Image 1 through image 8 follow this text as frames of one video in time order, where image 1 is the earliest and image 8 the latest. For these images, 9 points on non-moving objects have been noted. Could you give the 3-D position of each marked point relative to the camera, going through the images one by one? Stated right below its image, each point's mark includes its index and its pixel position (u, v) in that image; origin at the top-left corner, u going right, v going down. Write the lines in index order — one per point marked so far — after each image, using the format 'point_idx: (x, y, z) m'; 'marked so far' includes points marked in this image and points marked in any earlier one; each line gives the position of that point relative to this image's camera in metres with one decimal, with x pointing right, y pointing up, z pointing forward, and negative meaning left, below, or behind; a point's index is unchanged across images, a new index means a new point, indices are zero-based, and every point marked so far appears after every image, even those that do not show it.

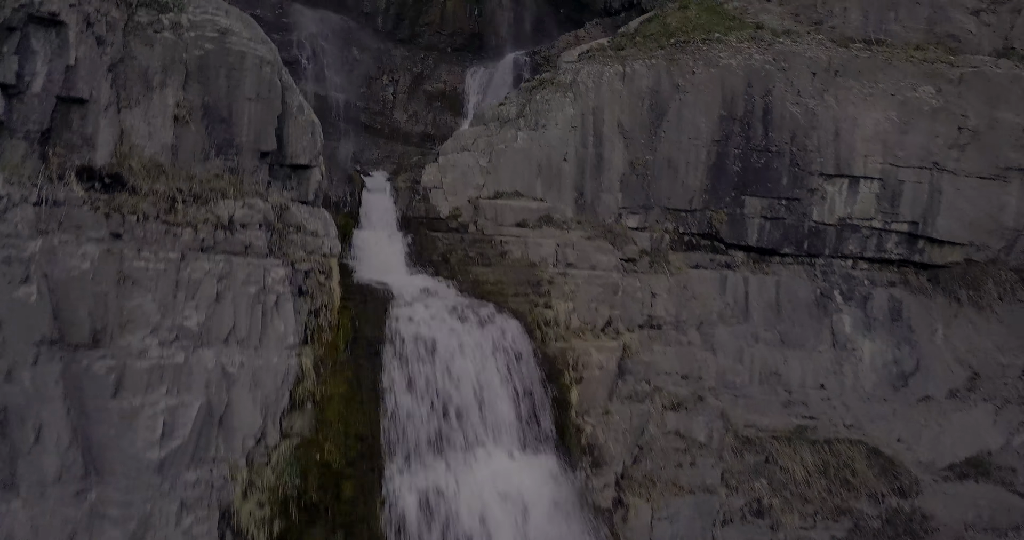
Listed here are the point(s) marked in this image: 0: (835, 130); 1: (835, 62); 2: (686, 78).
0: (+1.7, +0.8, +6.8) m
1: (+1.8, +1.1, +7.0) m
2: (+1.0, +1.0, +7.0) m
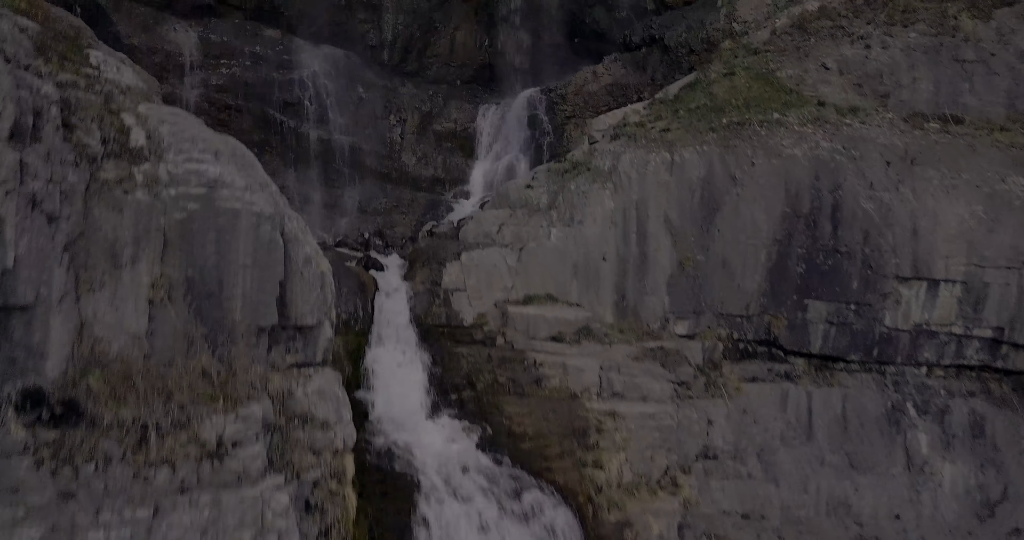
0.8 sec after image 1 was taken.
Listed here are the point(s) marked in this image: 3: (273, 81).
0: (+1.9, +0.2, +6.0) m
1: (+1.9, +0.6, +6.1) m
2: (+1.1, +0.5, +6.2) m
3: (-2.5, +1.9, +13.1) m
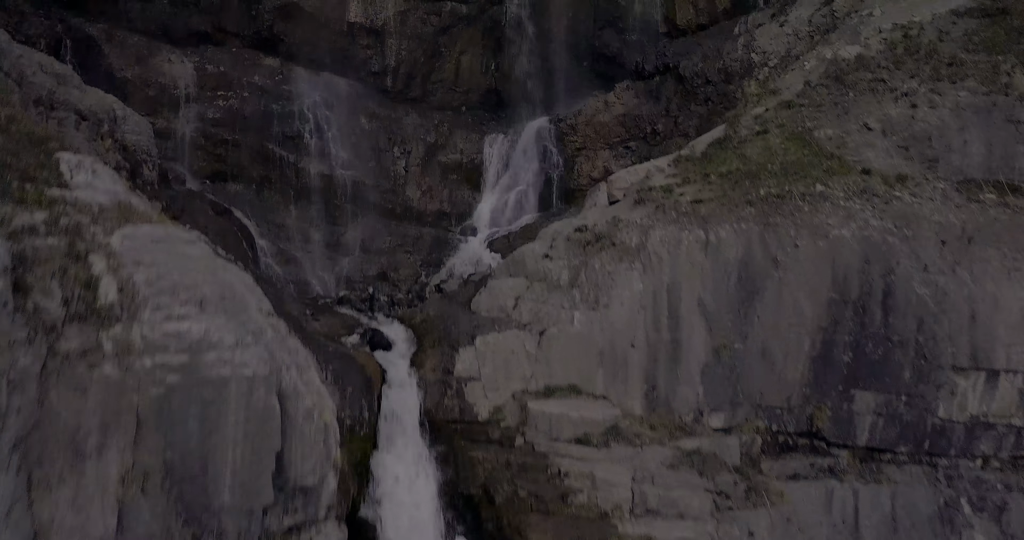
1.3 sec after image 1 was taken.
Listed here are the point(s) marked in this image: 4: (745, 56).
0: (+2.0, -0.2, +5.5) m
1: (+2.0, +0.2, +5.6) m
2: (+1.2, +0.1, +5.7) m
3: (-2.4, +1.5, +12.6) m
4: (+2.3, +2.1, +12.4) m
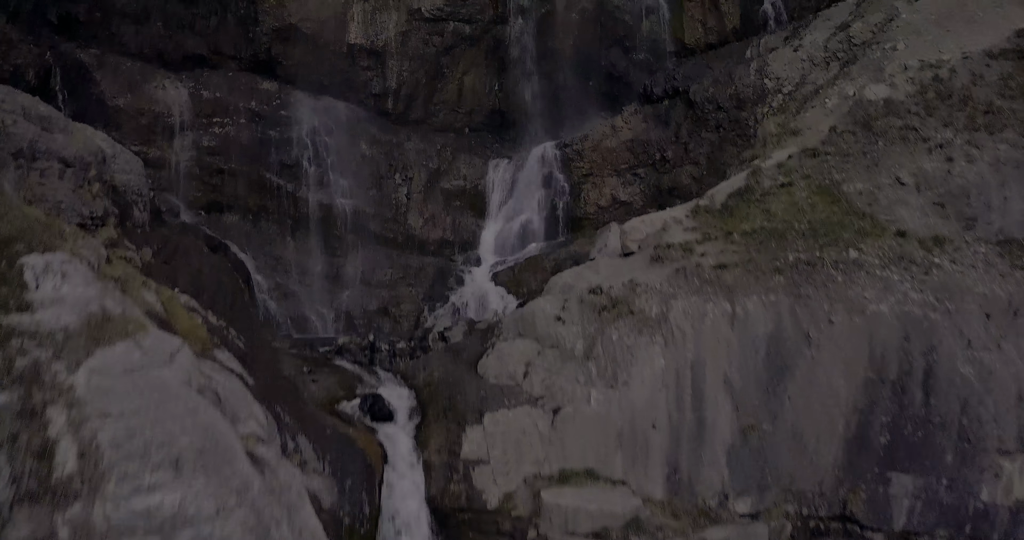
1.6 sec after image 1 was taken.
0: (+2.0, -0.5, +5.1) m
1: (+2.1, -0.1, +5.2) m
2: (+1.3, -0.2, +5.3) m
3: (-2.4, +1.2, +12.2) m
4: (+2.3, +1.8, +12.0) m
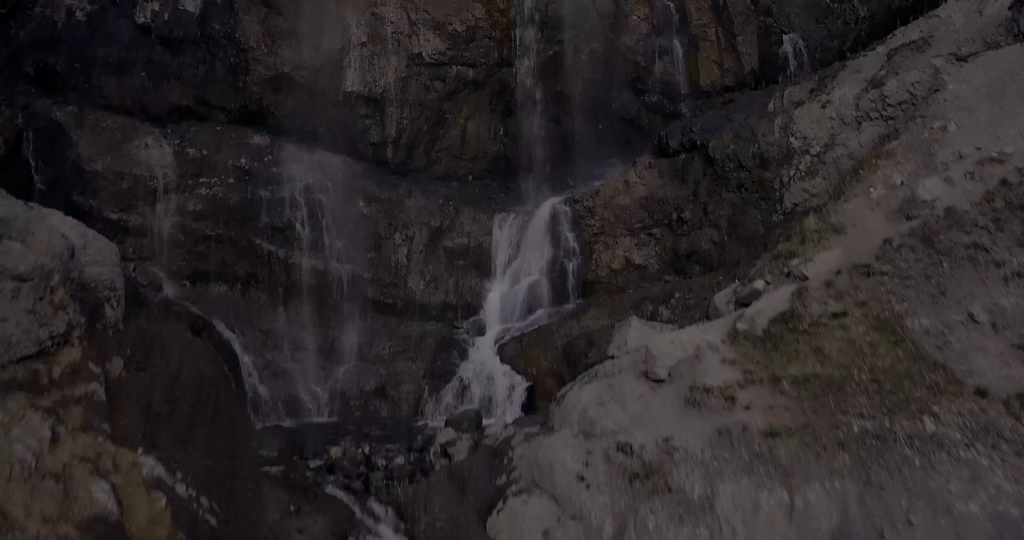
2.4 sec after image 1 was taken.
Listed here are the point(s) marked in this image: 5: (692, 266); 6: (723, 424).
0: (+2.1, -1.1, +4.3) m
1: (+2.1, -0.7, +4.4) m
2: (+1.3, -0.9, +4.5) m
3: (-2.3, +0.6, +11.4) m
4: (+2.4, +1.2, +11.2) m
5: (+1.6, 0.0, +11.4) m
6: (+0.9, -0.6, +5.4) m
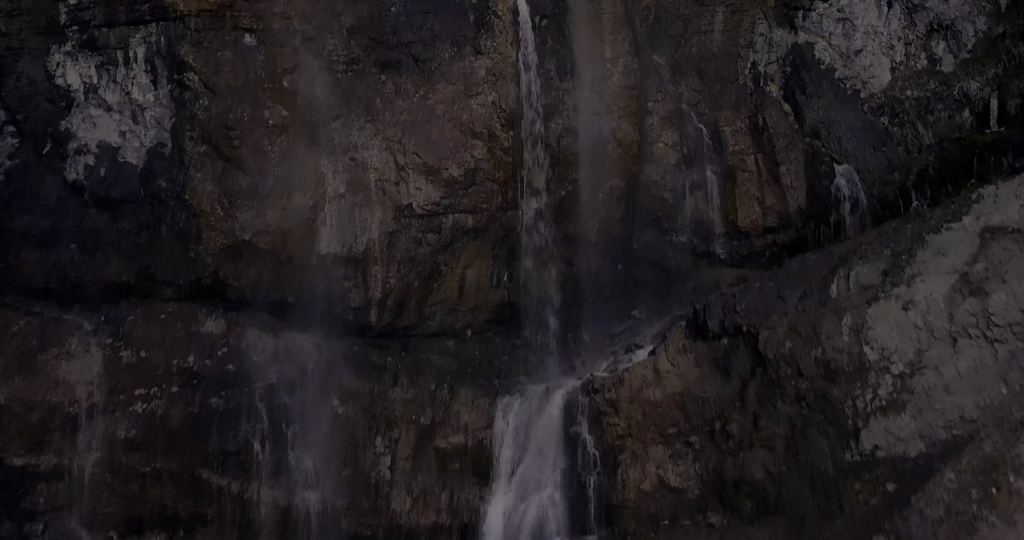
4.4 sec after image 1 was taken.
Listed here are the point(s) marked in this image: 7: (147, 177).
0: (+2.1, -2.8, +2.1) m
1: (+2.2, -2.4, +2.3) m
2: (+1.4, -2.5, +2.3) m
3: (-2.3, -1.1, +9.2) m
4: (+2.5, -0.5, +9.1) m
5: (+1.7, -1.7, +9.2) m
6: (+0.9, -2.3, +3.3) m
7: (-3.0, +0.7, +10.3) m
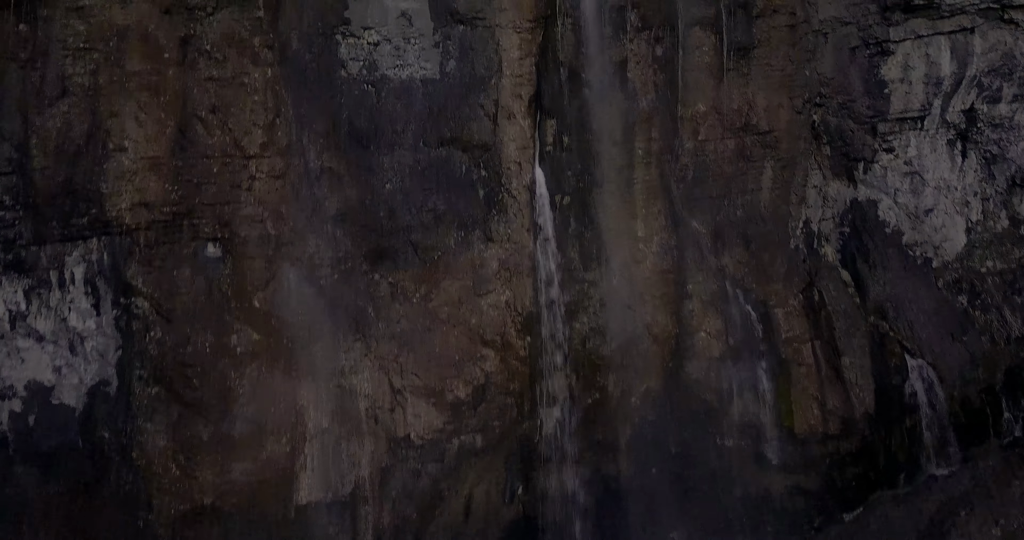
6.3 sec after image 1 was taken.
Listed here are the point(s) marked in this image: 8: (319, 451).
0: (+2.3, -4.7, +0.2) m
1: (+2.3, -4.3, +0.4) m
2: (+1.5, -4.4, +0.4) m
3: (-2.1, -2.9, +7.3) m
4: (+2.6, -2.4, +7.2) m
5: (+1.8, -3.5, +7.3) m
6: (+1.1, -4.1, +1.4) m
7: (-2.9, -1.1, +8.4) m
8: (-1.4, -1.3, +8.9) m
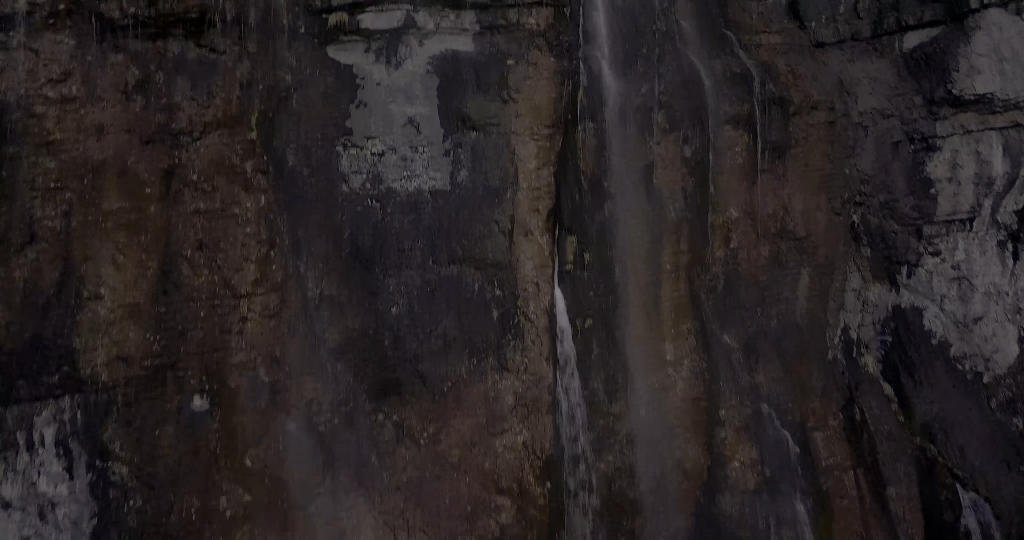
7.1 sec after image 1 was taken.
0: (+2.4, -5.6, -0.7) m
1: (+2.4, -5.3, -0.5) m
2: (+1.6, -5.4, -0.5) m
3: (-2.0, -3.9, +6.4) m
4: (+2.7, -3.4, +6.3) m
5: (+1.9, -4.5, +6.4) m
6: (+1.2, -5.1, +0.5) m
7: (-2.7, -2.1, +7.5) m
8: (-1.3, -2.3, +8.0) m
